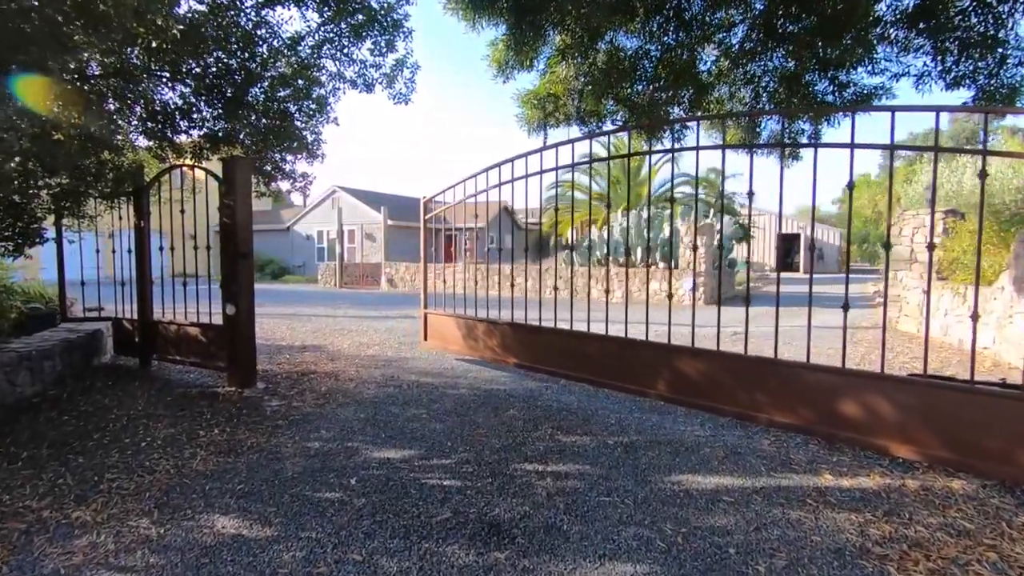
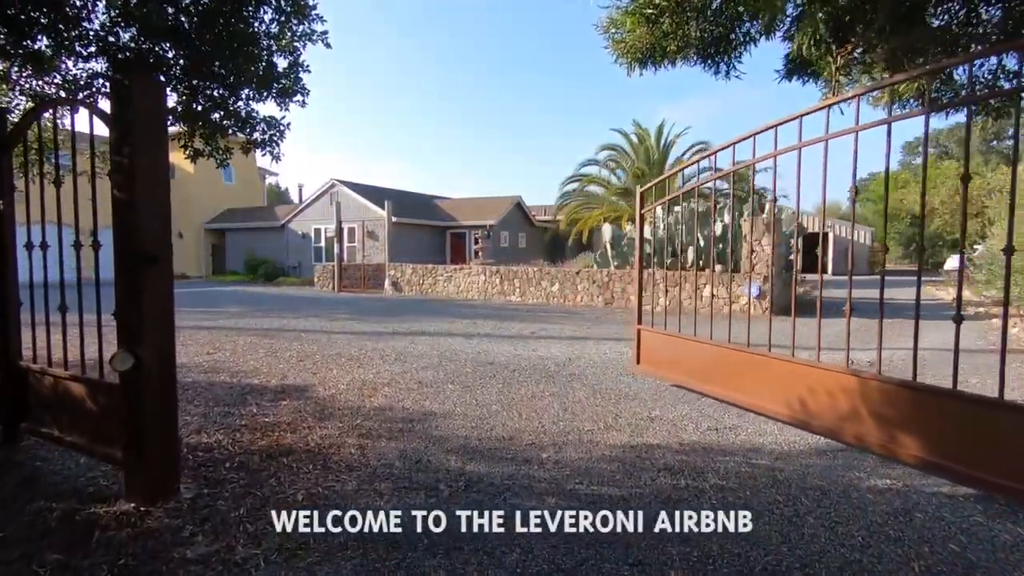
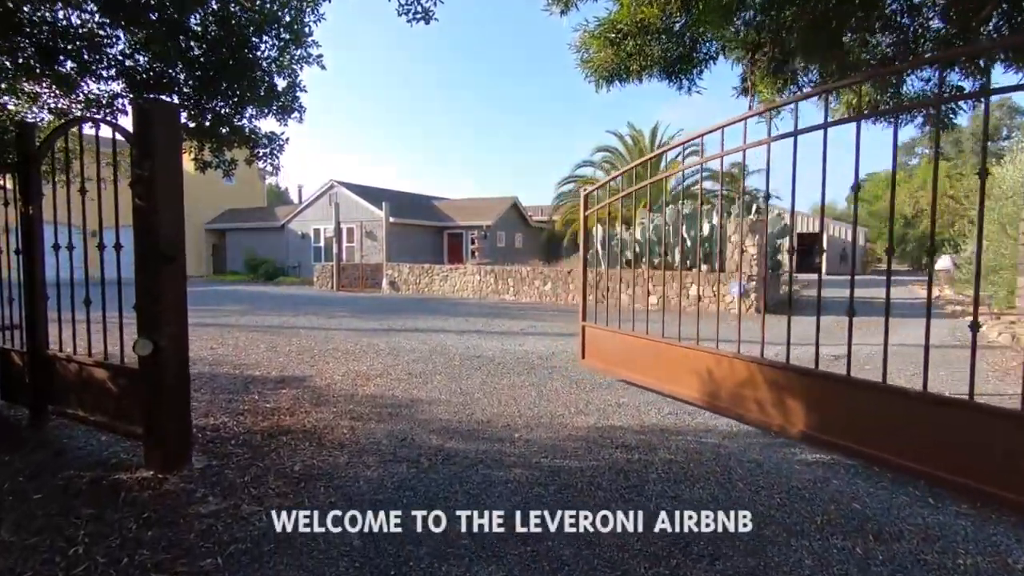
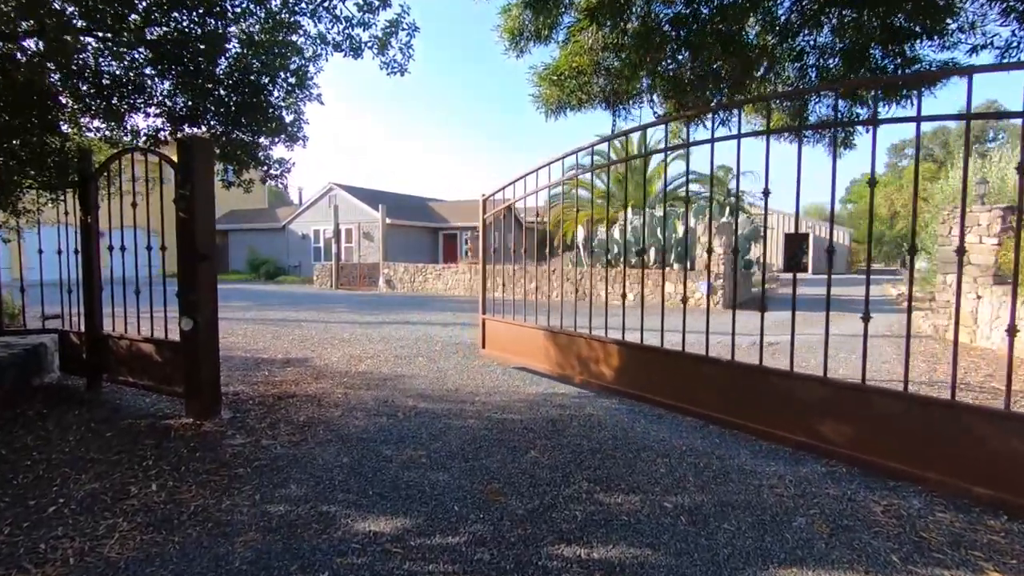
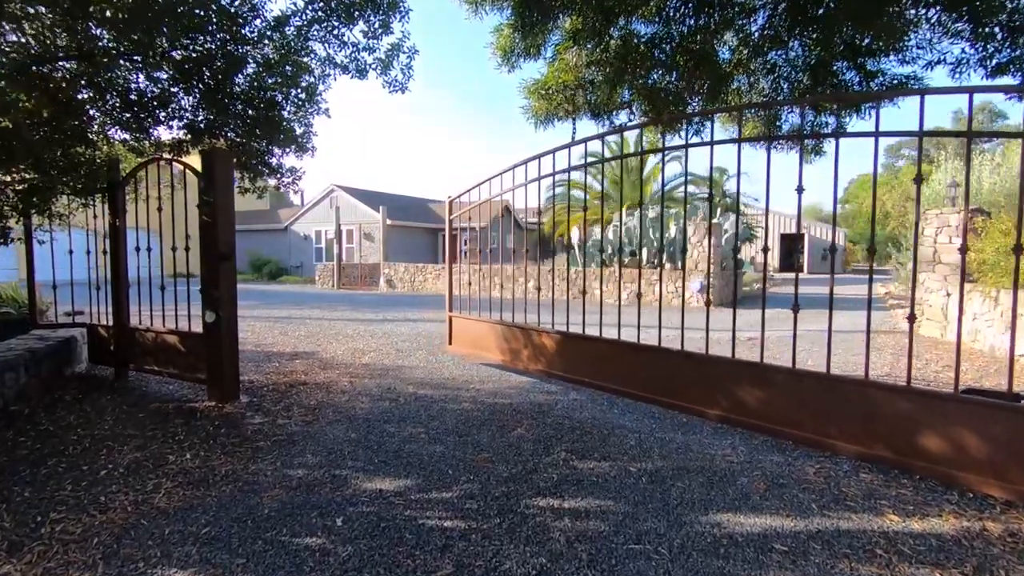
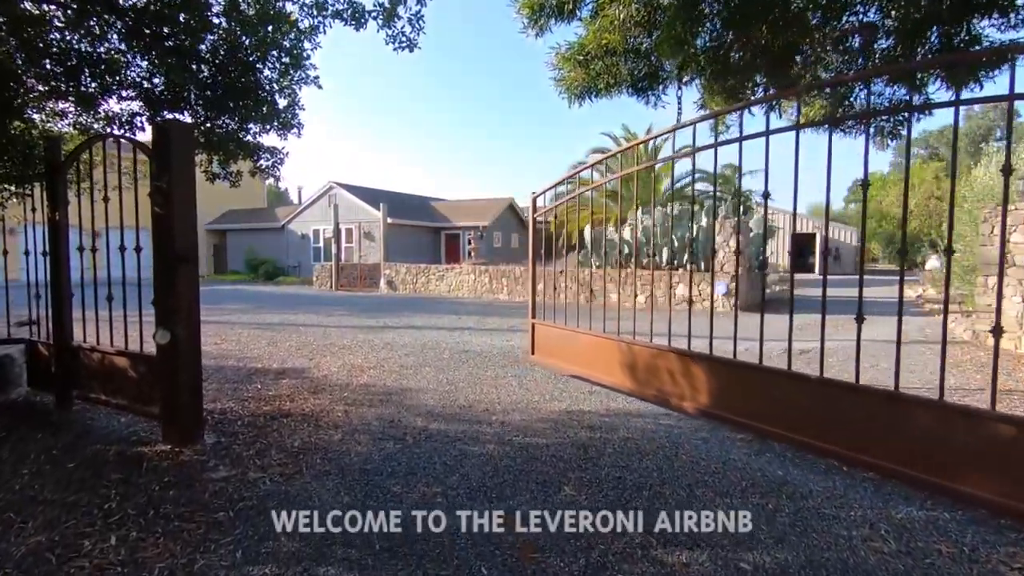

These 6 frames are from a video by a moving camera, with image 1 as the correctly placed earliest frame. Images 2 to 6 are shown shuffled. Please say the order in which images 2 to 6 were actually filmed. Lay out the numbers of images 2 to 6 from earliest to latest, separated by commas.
5, 4, 6, 3, 2
